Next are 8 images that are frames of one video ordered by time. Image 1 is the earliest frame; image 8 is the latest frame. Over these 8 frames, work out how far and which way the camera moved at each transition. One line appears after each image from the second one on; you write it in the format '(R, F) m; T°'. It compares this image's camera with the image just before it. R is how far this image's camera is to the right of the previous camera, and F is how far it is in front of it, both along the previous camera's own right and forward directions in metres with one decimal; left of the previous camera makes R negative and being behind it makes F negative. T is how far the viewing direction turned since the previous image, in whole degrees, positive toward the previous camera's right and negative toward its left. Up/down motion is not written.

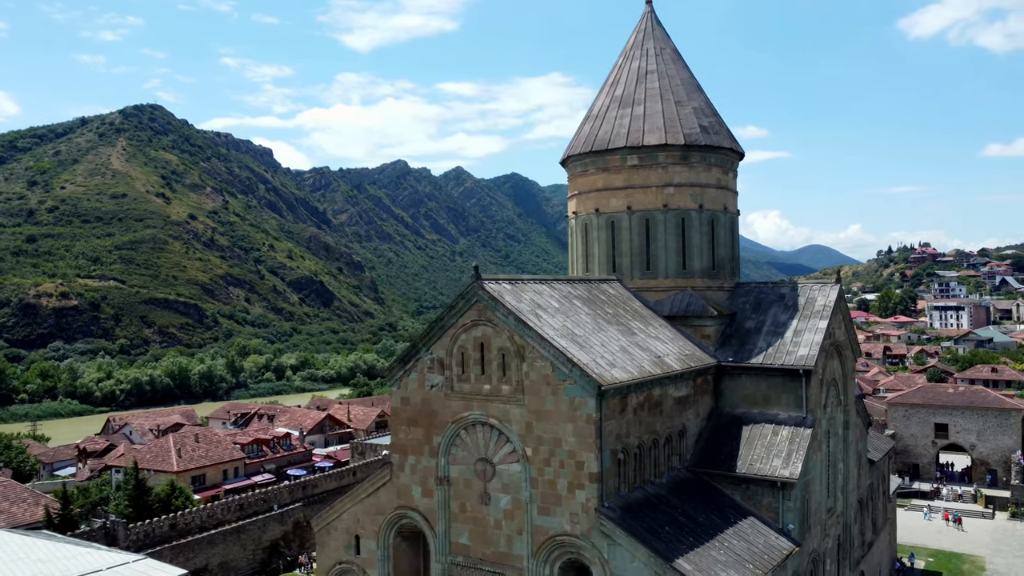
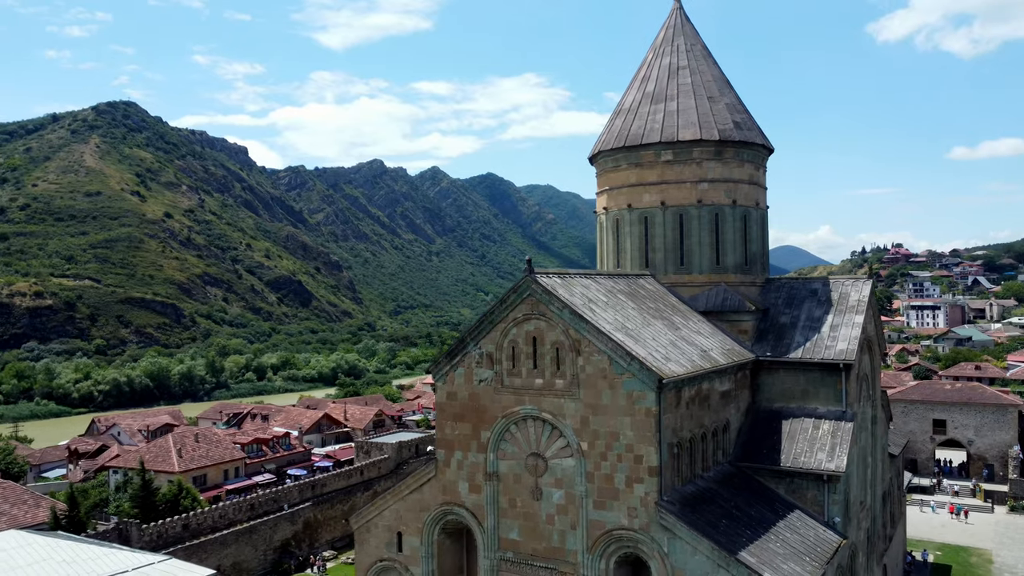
(-1.2, +0.1) m; +2°
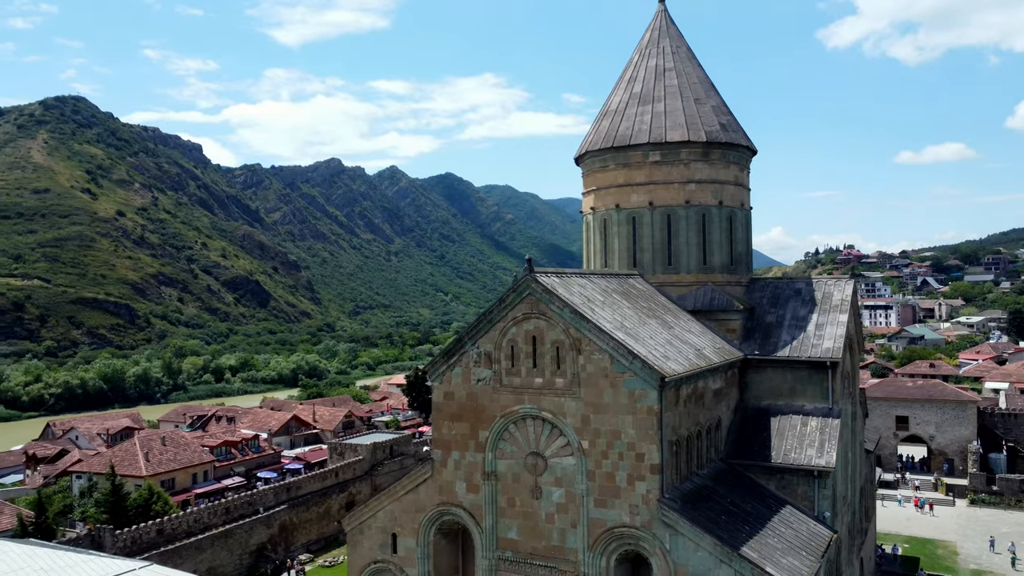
(-0.6, 0.0) m; +3°
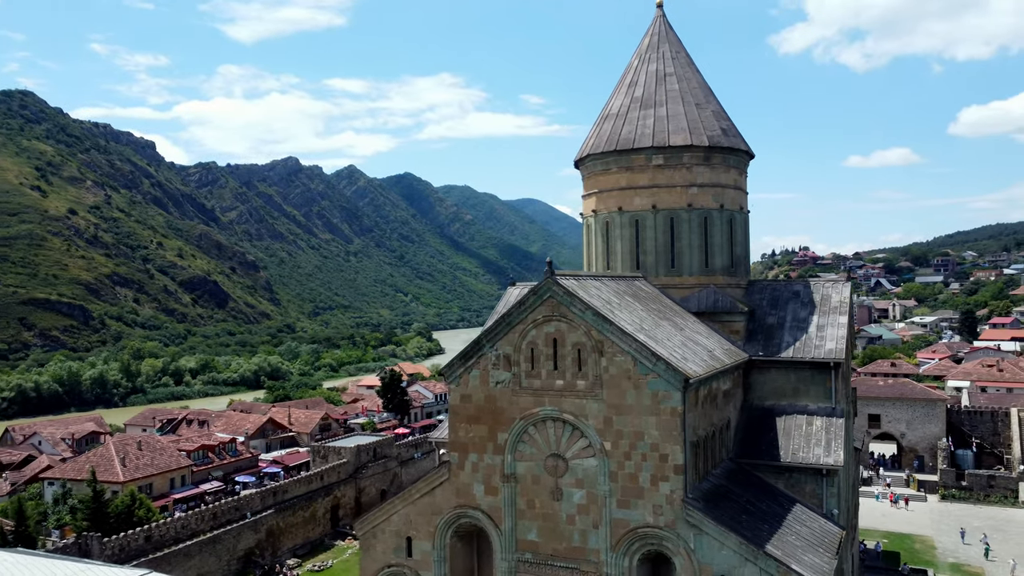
(-1.0, 0.0) m; +3°
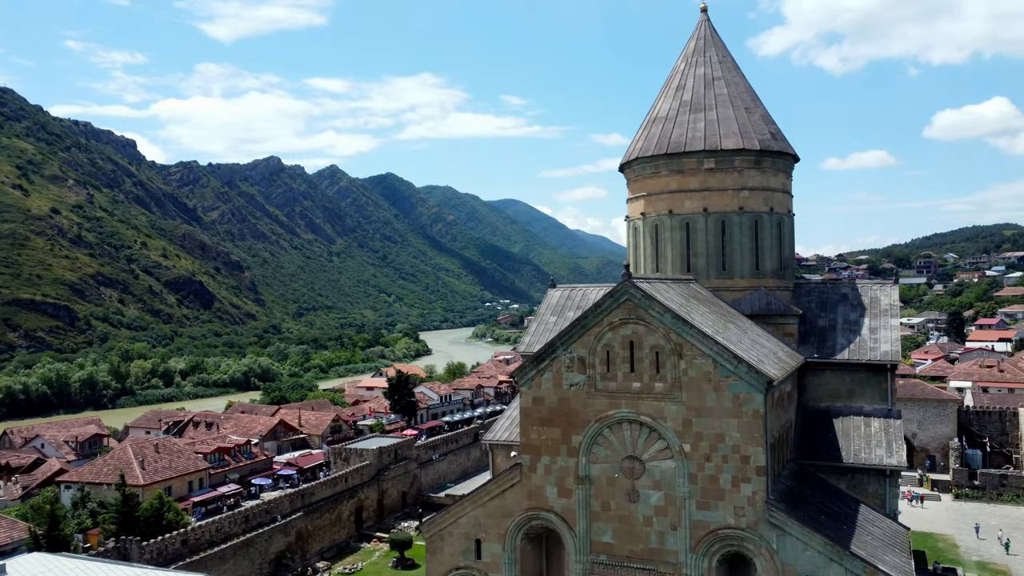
(-1.5, 0.0) m; +1°
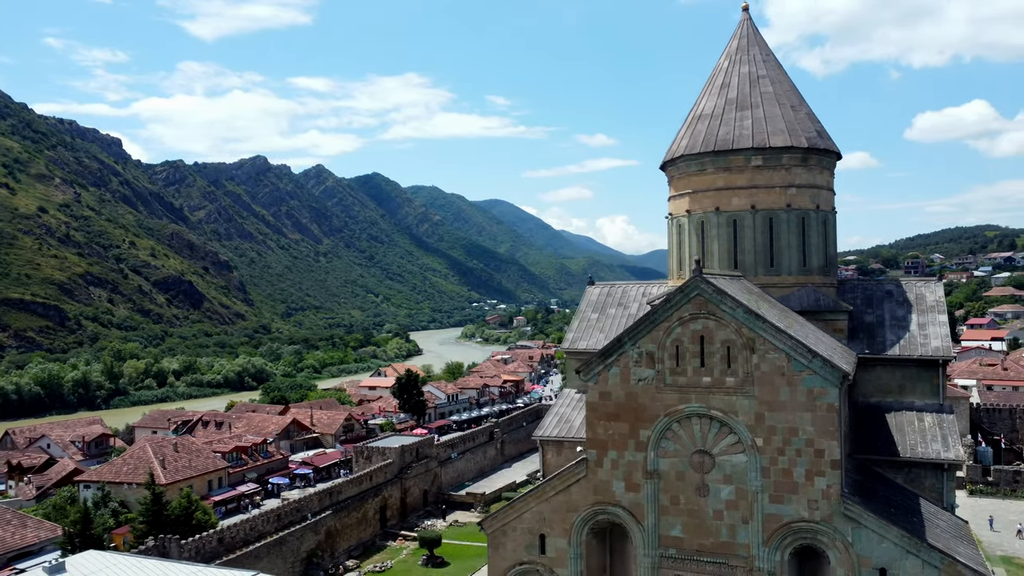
(-1.4, 0.0) m; +1°
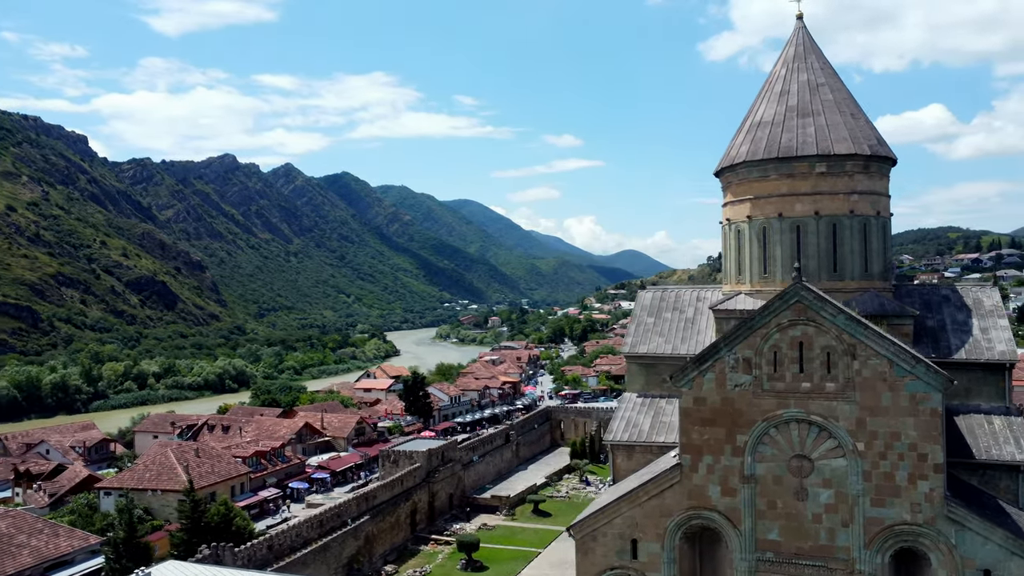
(-2.1, 0.0) m; +2°
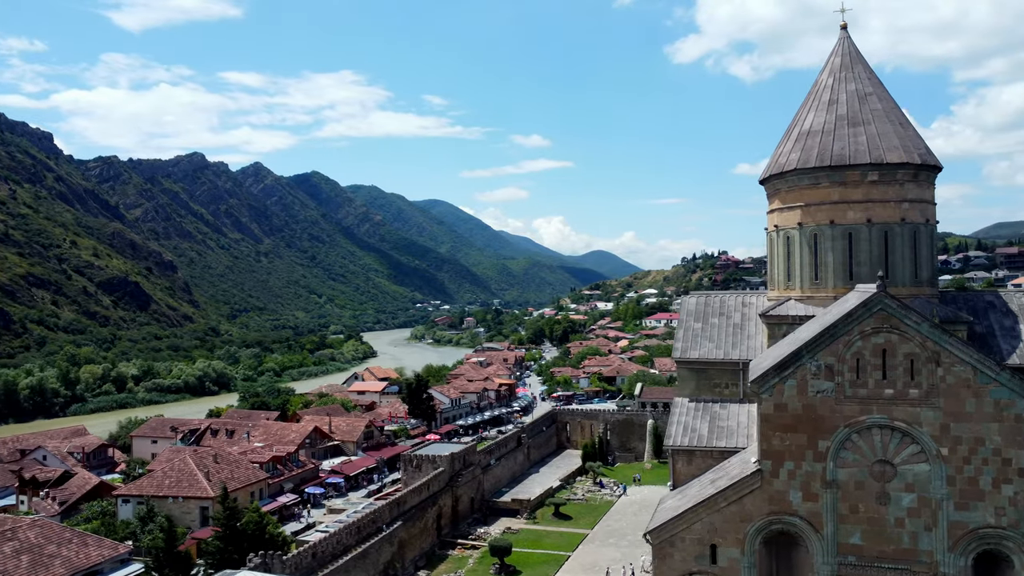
(-1.9, 0.0) m; +2°
